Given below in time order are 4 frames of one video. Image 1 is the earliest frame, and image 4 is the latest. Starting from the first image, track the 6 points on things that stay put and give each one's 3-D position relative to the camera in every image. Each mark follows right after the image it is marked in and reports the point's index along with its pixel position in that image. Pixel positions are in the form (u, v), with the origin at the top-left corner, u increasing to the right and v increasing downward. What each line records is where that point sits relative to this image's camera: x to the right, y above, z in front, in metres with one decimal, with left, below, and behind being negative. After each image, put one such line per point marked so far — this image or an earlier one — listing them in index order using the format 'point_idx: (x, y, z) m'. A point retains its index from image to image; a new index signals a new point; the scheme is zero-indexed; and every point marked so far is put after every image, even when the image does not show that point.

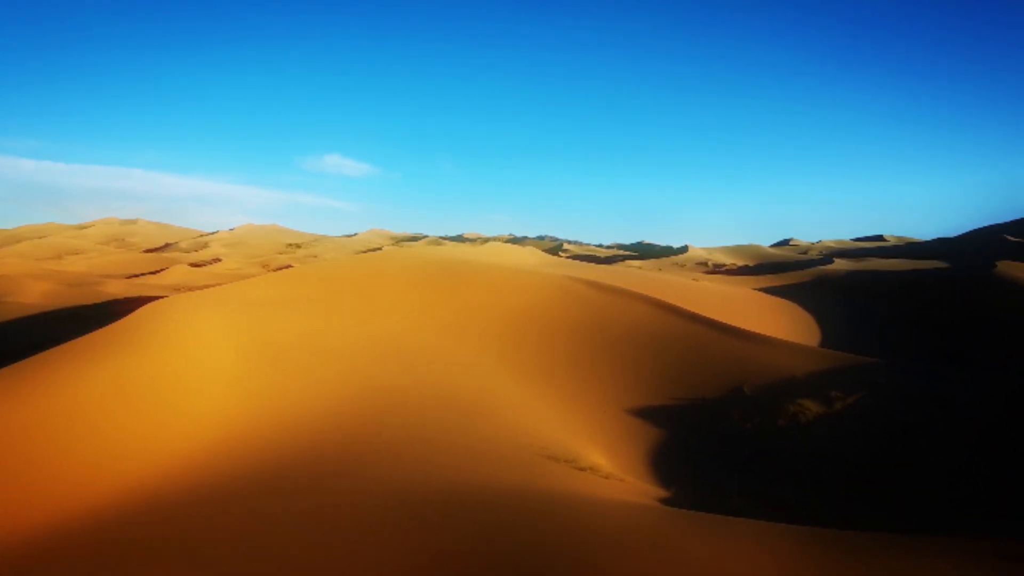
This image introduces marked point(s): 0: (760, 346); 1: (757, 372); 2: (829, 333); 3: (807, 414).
0: (+4.0, -1.1, +8.7) m
1: (+3.5, -1.3, +7.6) m
2: (+9.5, -1.4, +16.5) m
3: (+3.4, -1.4, +6.2) m
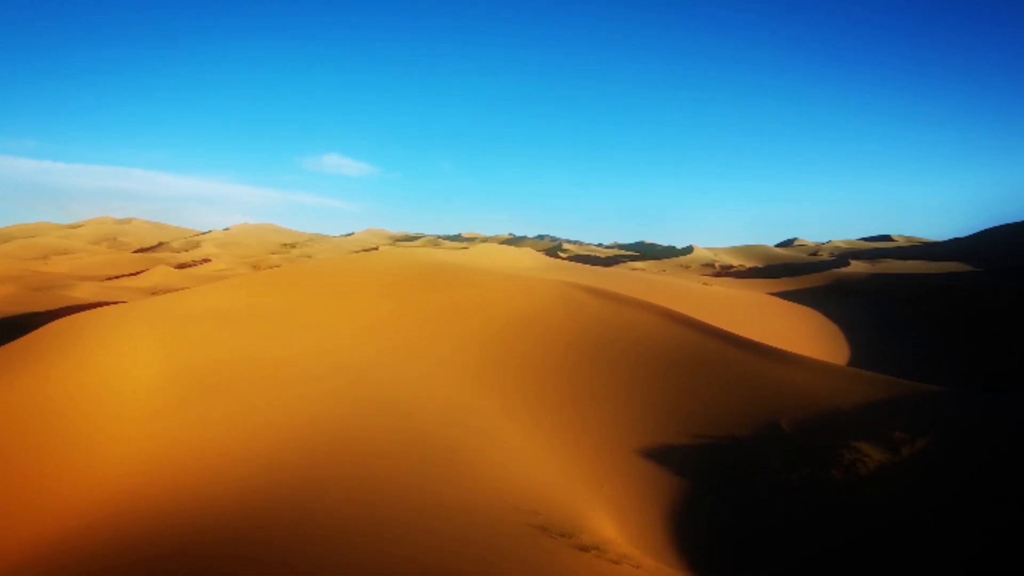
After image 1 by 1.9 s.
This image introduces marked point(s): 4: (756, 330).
0: (+3.9, -1.2, +7.4) m
1: (+3.3, -1.4, +6.4) m
2: (+9.4, -1.5, +15.2) m
3: (+3.2, -1.6, +4.9) m
4: (+6.1, -1.0, +13.5) m
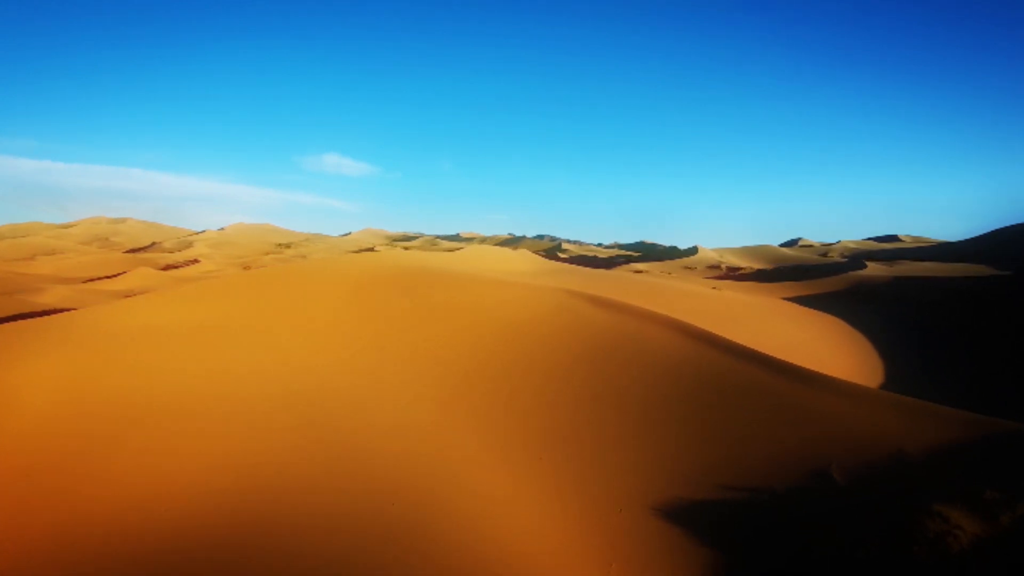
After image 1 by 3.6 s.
0: (+3.7, -1.3, +6.2) m
1: (+3.2, -1.5, +5.2) m
2: (+9.2, -1.6, +14.1) m
3: (+3.1, -1.7, +3.7) m
4: (+5.9, -1.2, +12.3) m
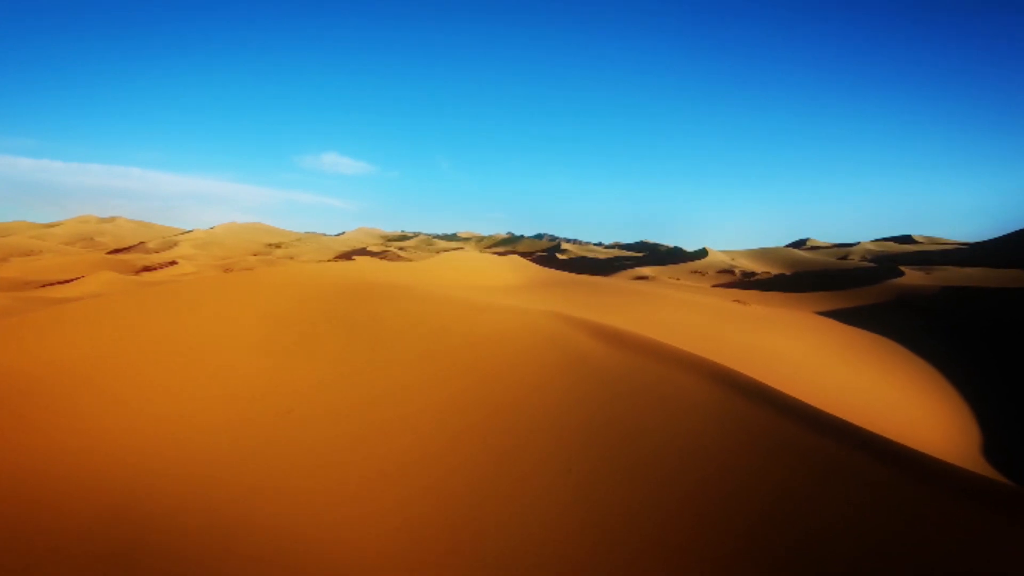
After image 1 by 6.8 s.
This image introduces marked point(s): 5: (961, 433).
0: (+3.5, -1.6, +4.1) m
1: (+2.9, -1.8, +3.1) m
2: (+9.0, -1.9, +11.9) m
3: (+2.8, -2.0, +1.6) m
4: (+5.7, -1.5, +10.2) m
5: (+8.3, -2.6, +9.8) m
